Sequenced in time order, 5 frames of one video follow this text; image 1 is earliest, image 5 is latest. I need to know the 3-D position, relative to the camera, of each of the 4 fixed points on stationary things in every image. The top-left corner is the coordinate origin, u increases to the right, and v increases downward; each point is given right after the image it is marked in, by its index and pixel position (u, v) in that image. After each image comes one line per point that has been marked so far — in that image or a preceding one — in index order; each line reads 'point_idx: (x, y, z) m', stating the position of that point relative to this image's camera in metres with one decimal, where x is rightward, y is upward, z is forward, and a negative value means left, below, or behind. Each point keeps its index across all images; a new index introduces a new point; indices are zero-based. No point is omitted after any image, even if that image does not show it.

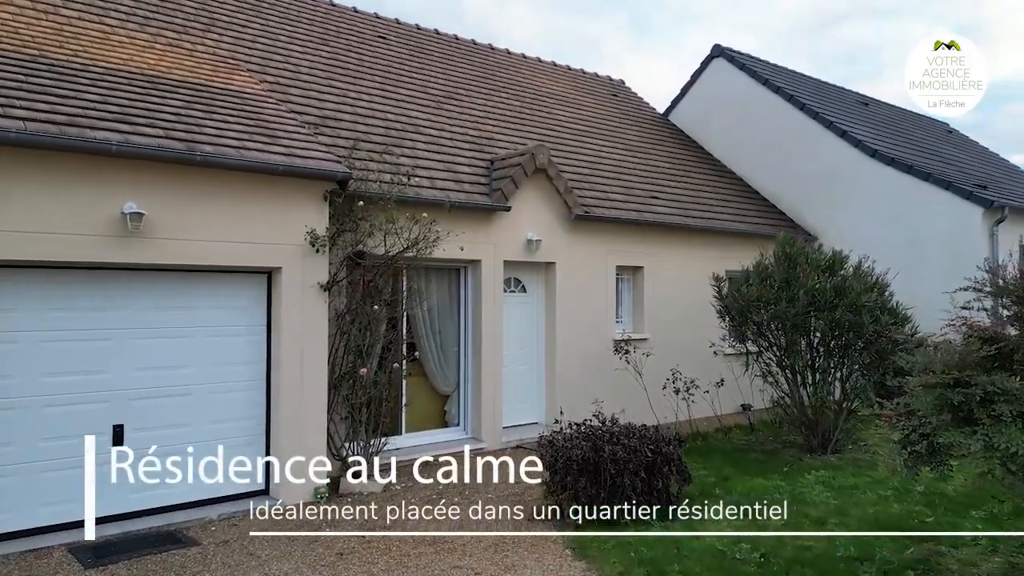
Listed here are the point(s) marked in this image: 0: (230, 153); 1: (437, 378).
0: (-2.7, +1.3, +6.6) m
1: (-1.0, -1.2, +9.3) m
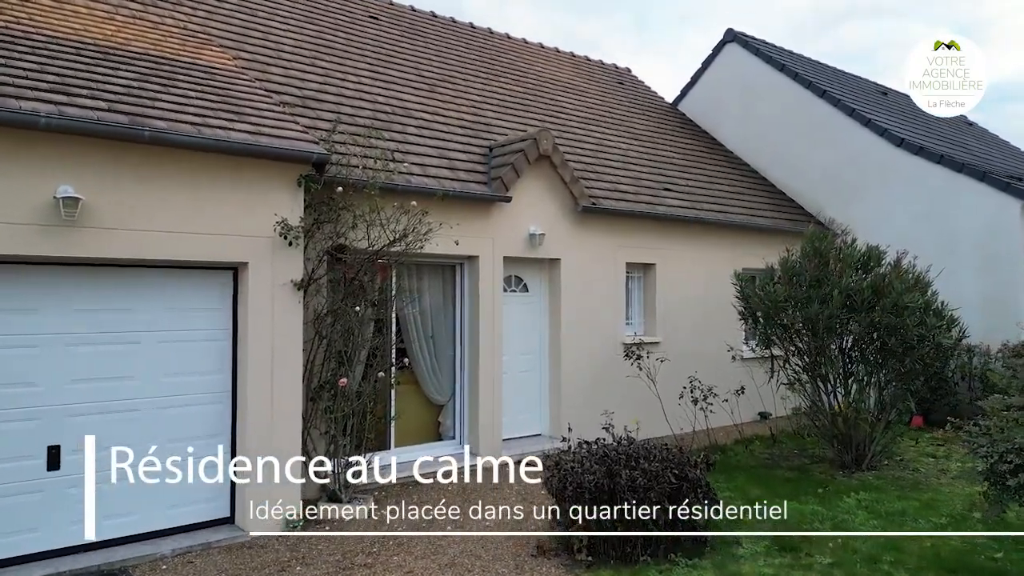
0: (-2.7, +1.3, +5.7) m
1: (-1.0, -1.2, +8.4) m
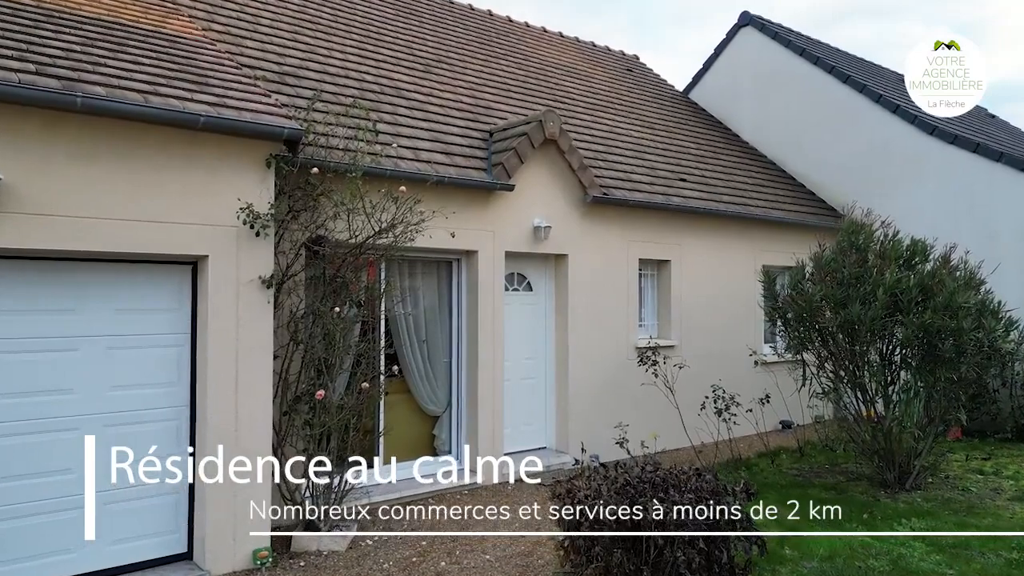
0: (-2.6, +1.3, +4.8) m
1: (-1.0, -1.2, +7.5) m
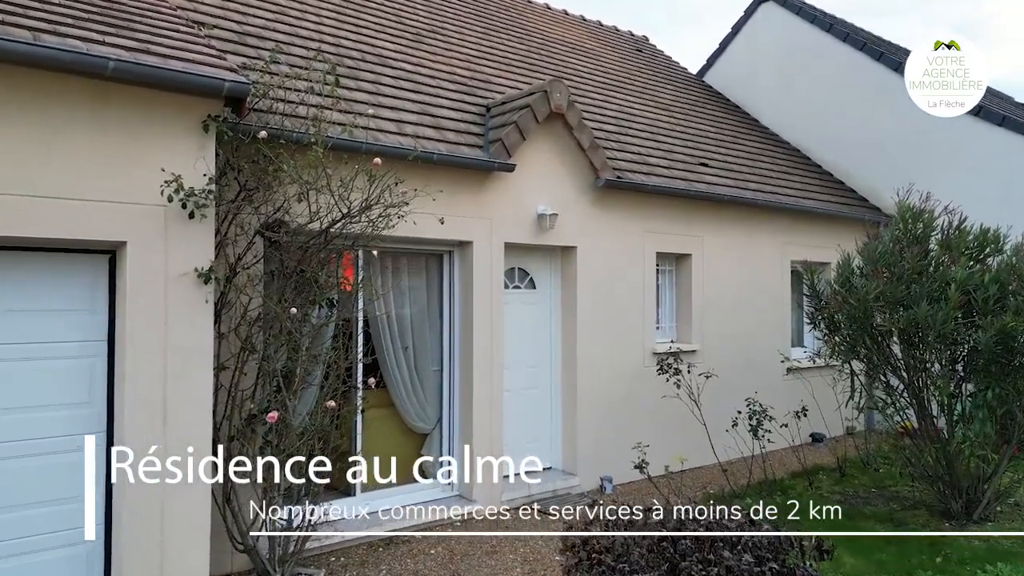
0: (-2.6, +1.3, +3.7) m
1: (-1.0, -1.1, +6.4) m
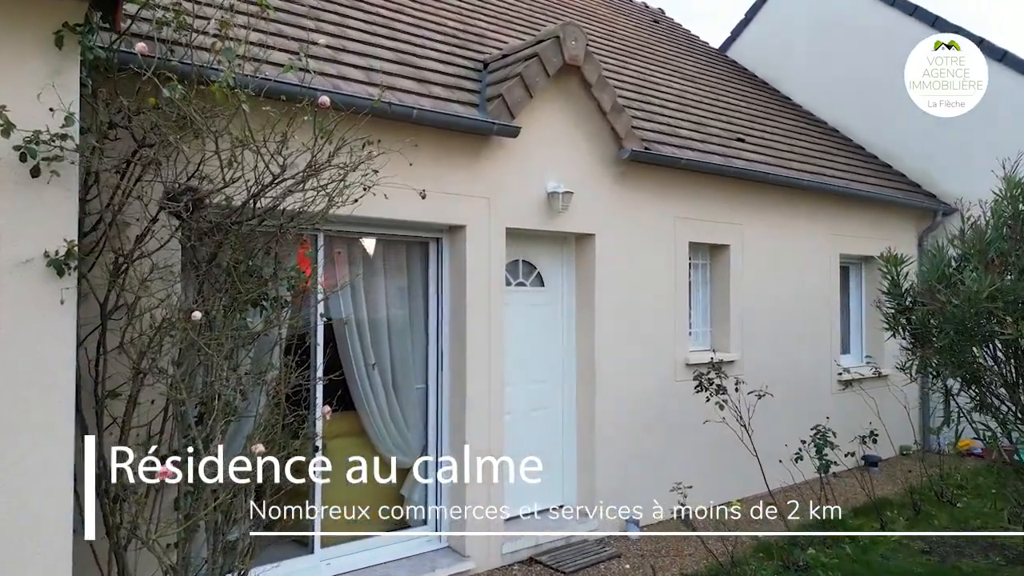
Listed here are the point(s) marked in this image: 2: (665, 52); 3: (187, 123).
0: (-2.6, +1.4, +2.3) m
1: (-0.9, -1.1, +5.0) m
2: (+2.2, +3.4, +10.1) m
3: (-1.7, +0.9, +3.4) m
